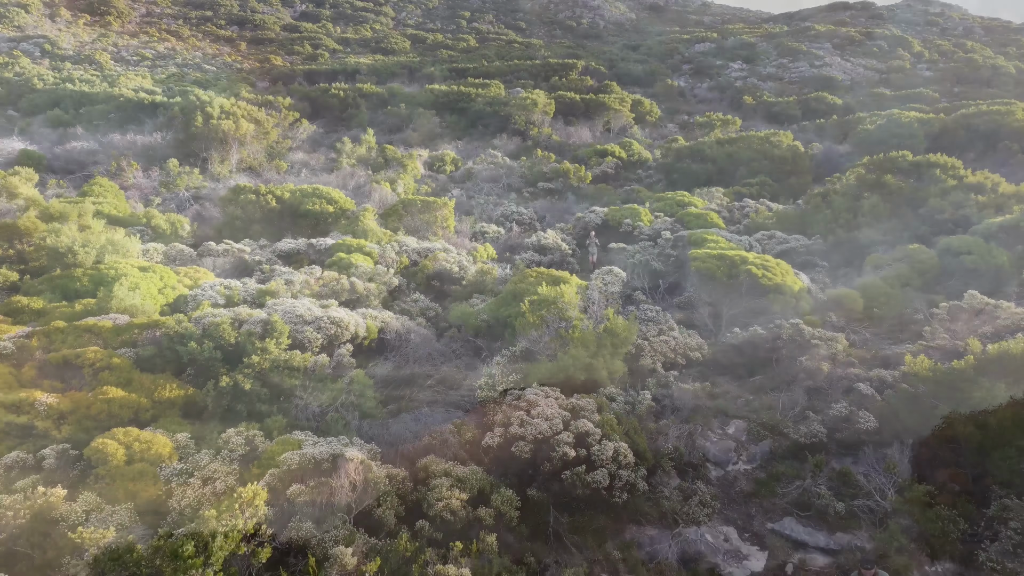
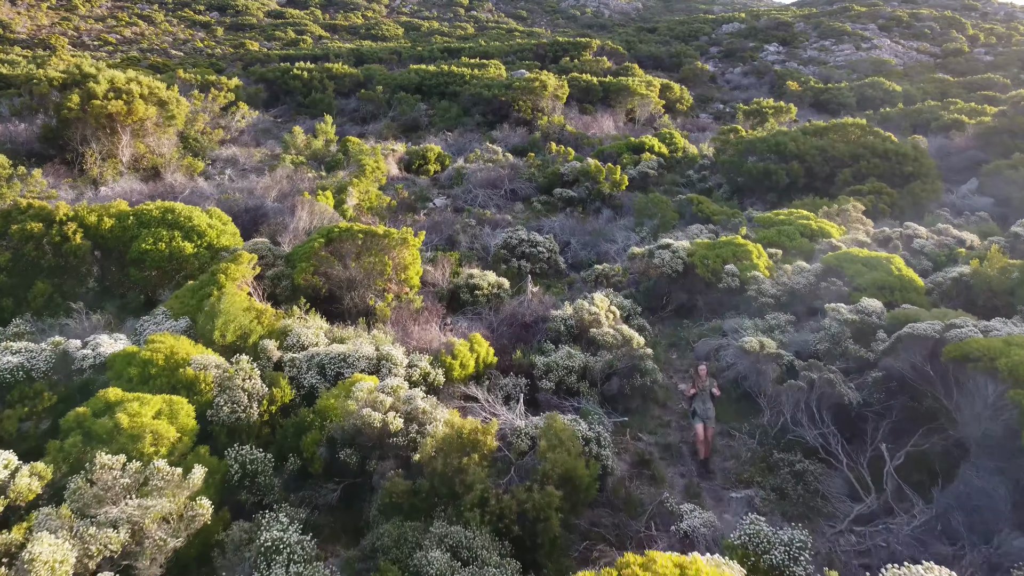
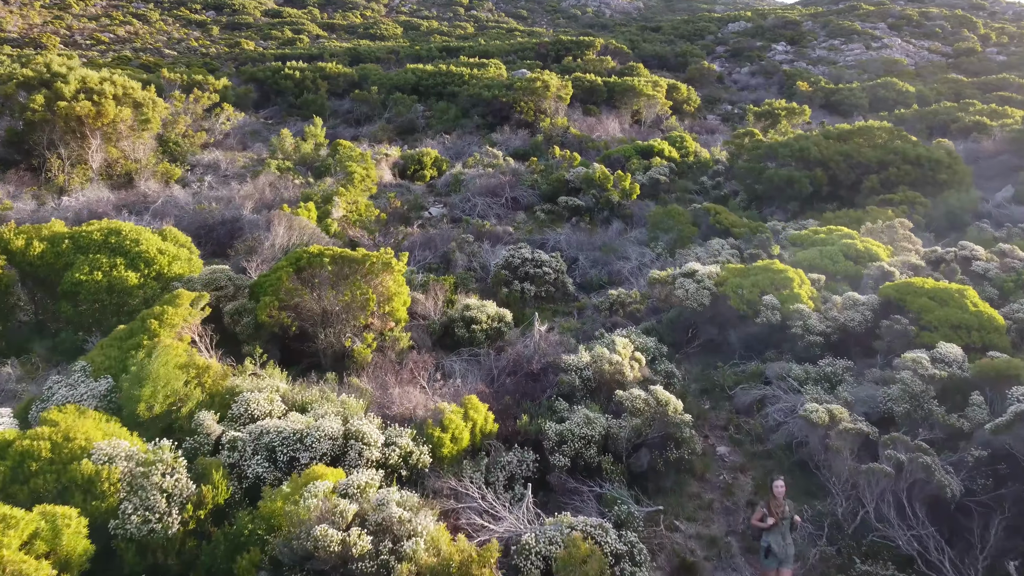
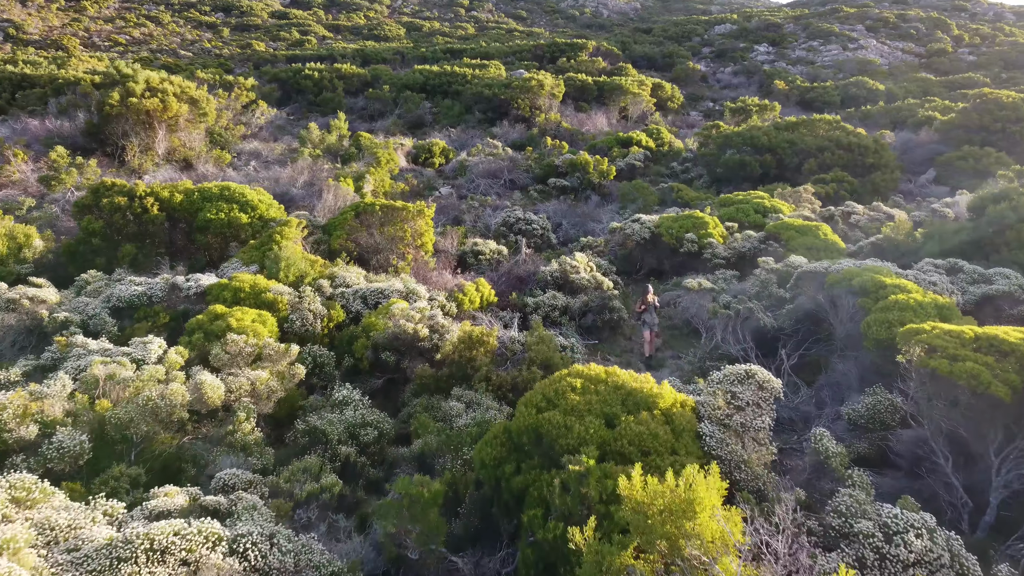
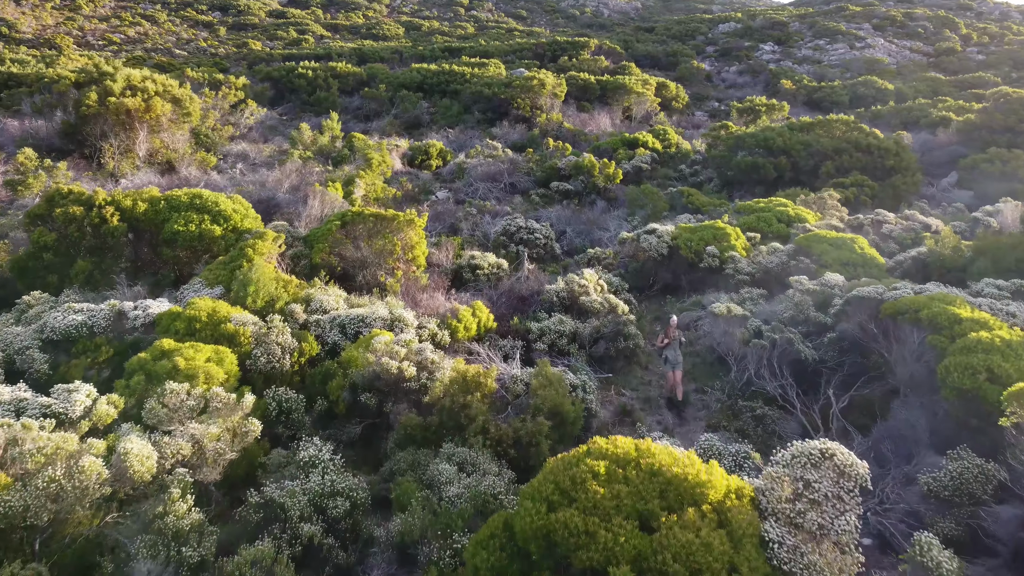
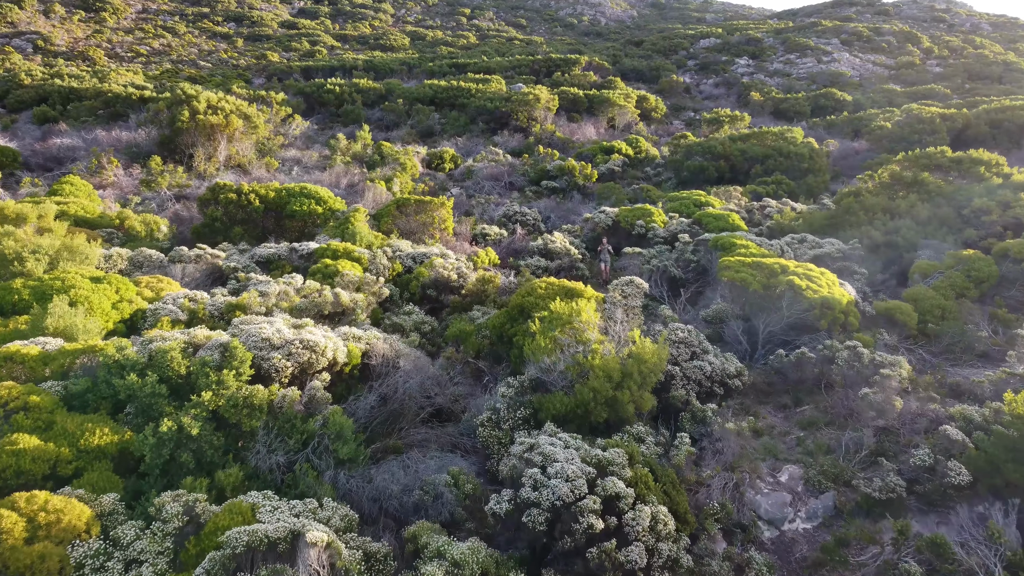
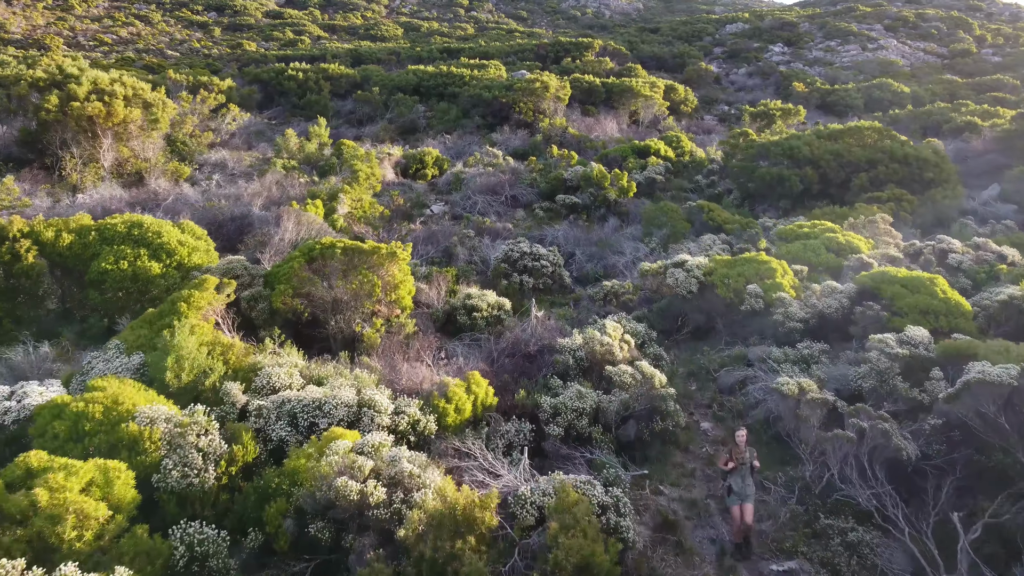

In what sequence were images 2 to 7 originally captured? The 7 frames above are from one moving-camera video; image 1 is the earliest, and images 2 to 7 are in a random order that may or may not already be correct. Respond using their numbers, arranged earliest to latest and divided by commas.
6, 4, 5, 2, 7, 3
